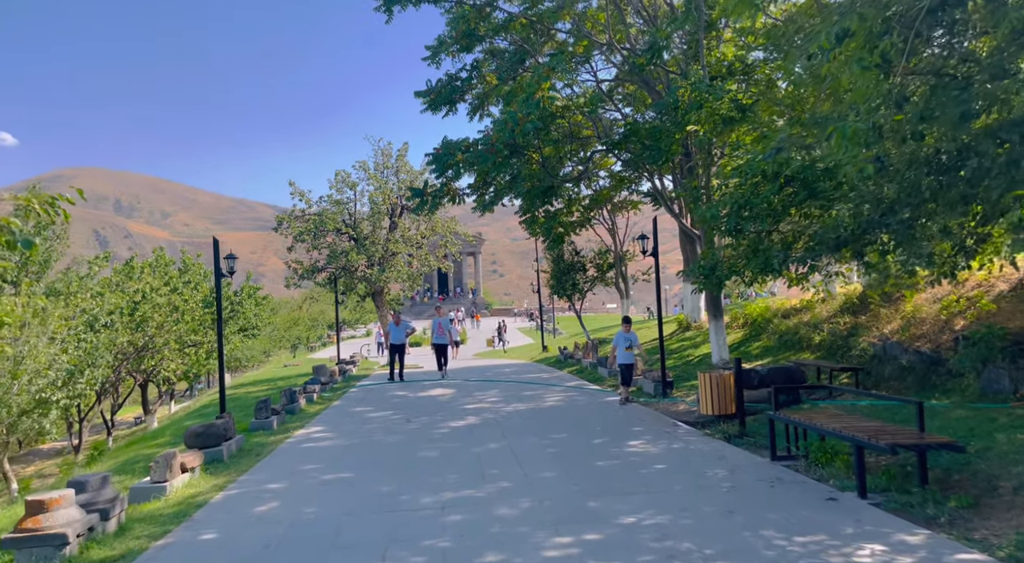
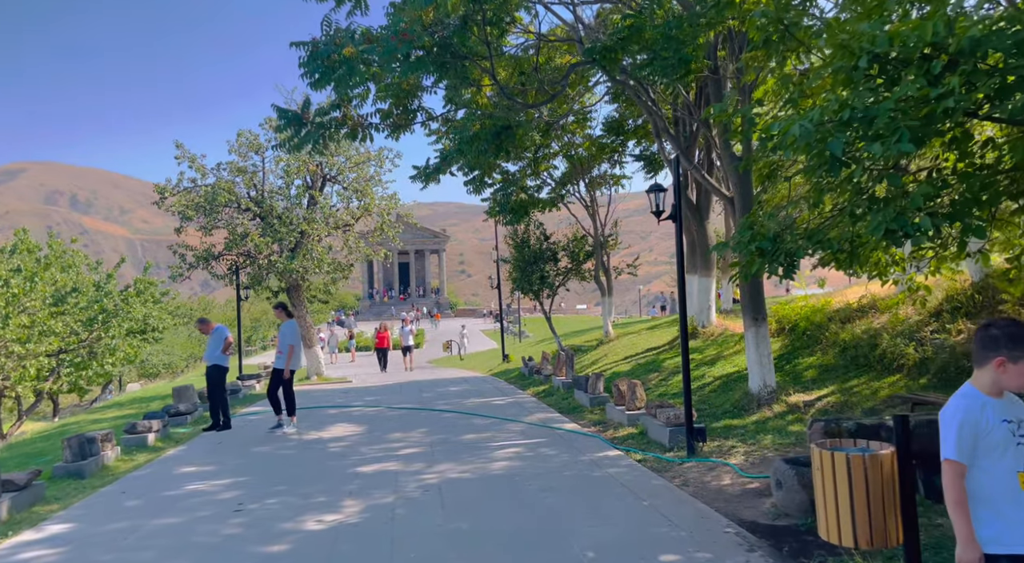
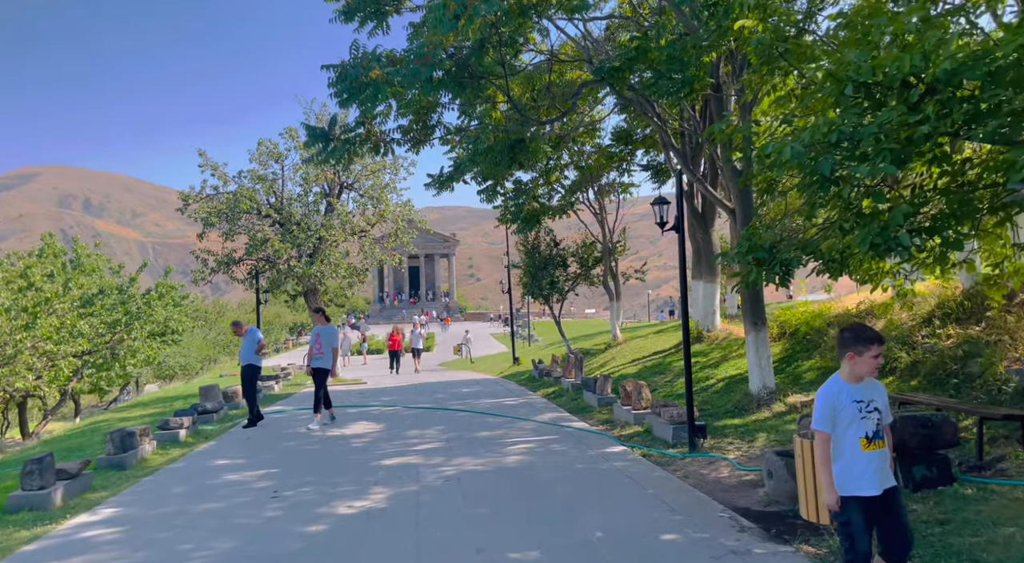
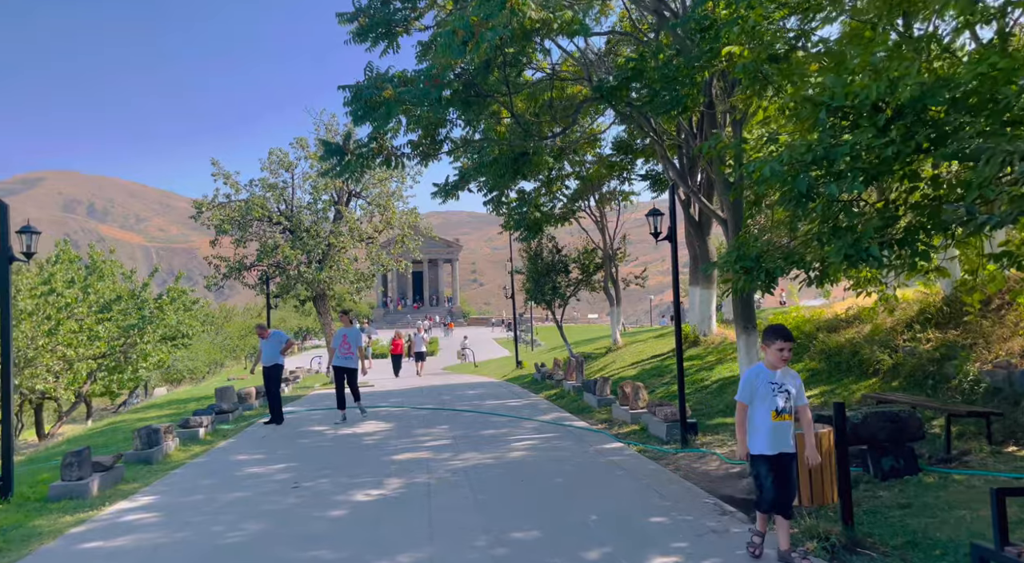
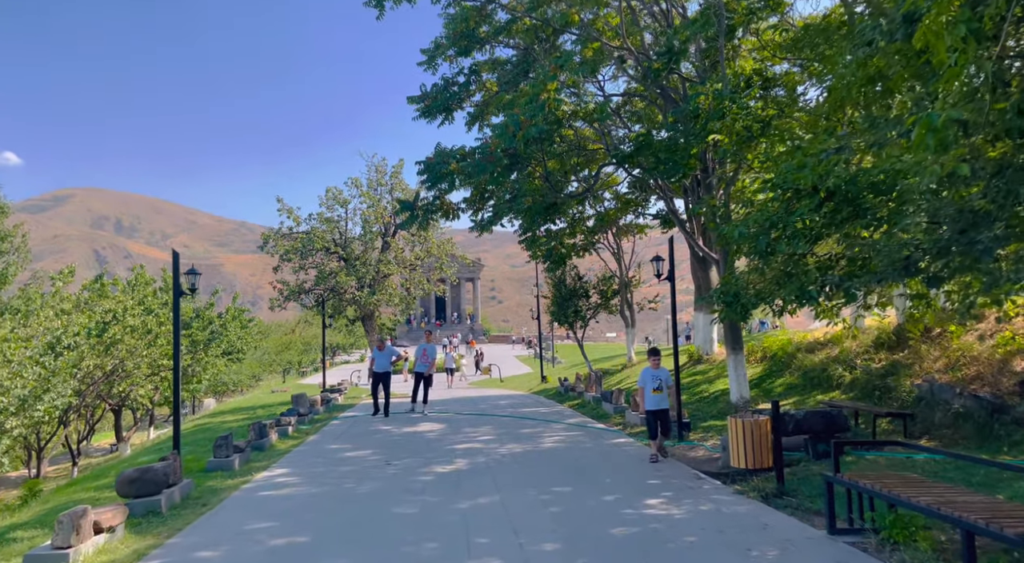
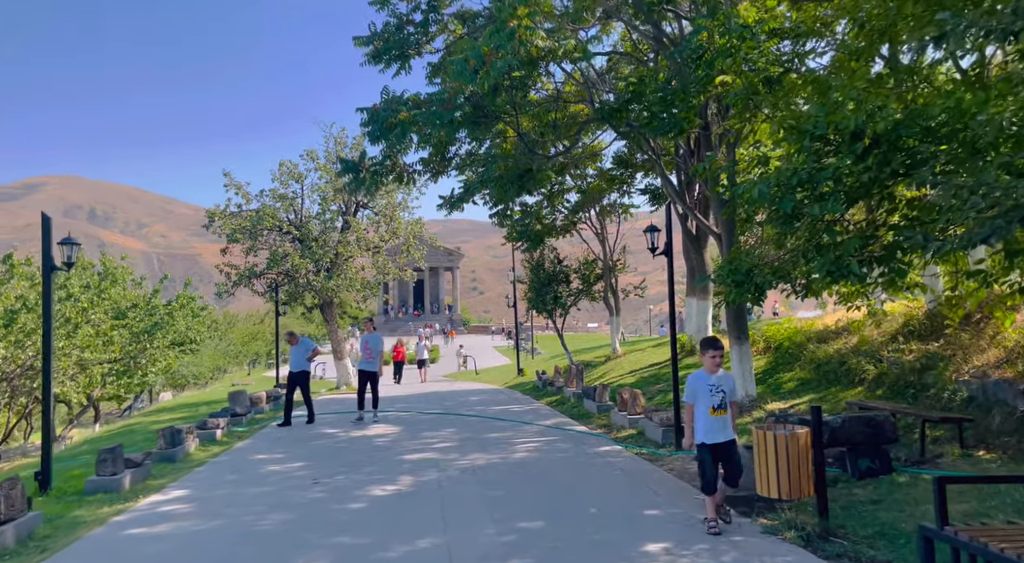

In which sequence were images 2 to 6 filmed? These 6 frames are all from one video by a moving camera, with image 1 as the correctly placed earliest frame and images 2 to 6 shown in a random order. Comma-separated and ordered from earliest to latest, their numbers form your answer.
5, 6, 4, 3, 2
